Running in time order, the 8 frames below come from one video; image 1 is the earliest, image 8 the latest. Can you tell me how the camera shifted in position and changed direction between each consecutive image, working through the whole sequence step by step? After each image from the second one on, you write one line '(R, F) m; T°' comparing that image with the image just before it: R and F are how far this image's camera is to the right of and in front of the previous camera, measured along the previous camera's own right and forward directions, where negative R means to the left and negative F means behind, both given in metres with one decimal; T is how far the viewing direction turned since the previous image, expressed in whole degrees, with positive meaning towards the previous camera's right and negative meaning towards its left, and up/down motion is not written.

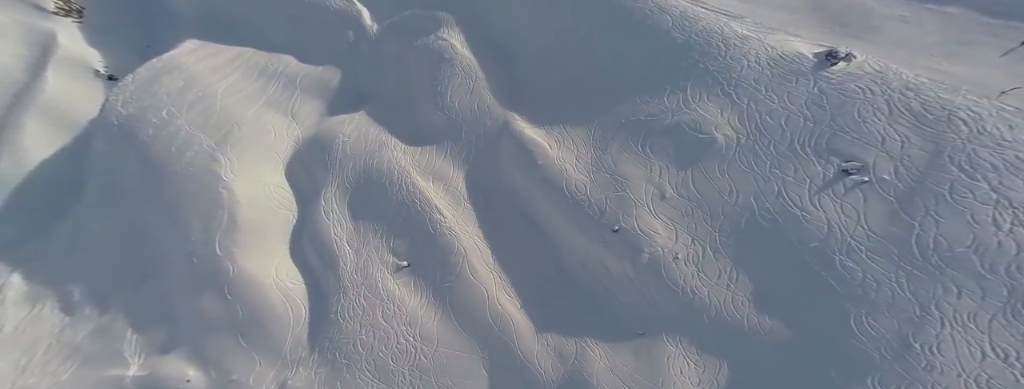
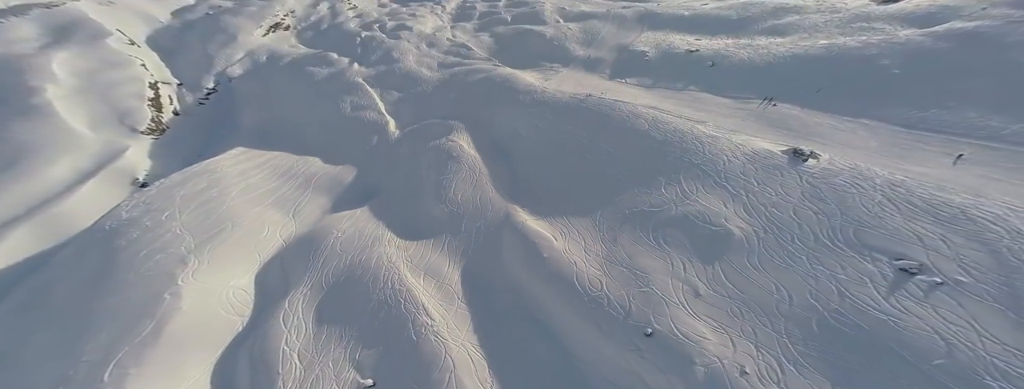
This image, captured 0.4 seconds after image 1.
(-0.2, +0.5) m; +1°
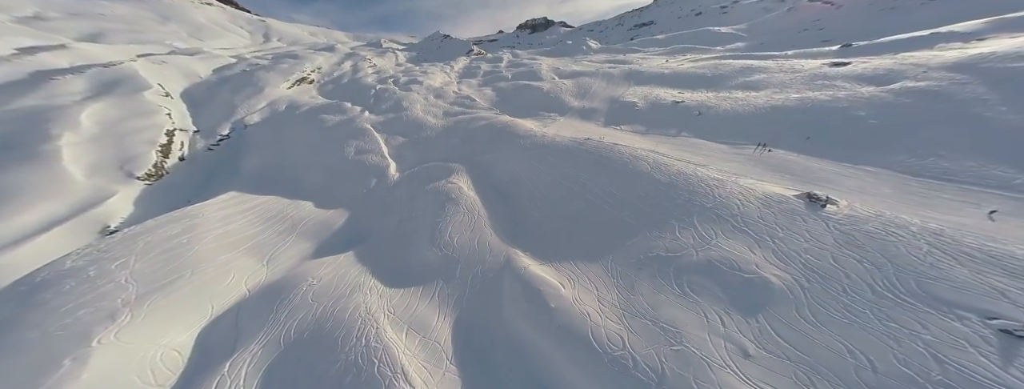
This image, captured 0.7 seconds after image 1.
(-0.2, +0.6) m; +1°
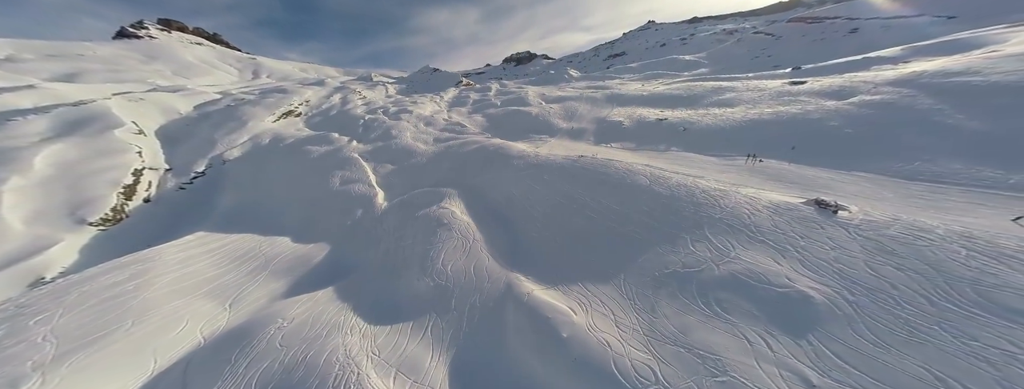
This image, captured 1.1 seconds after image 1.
(-0.3, +0.6) m; +3°
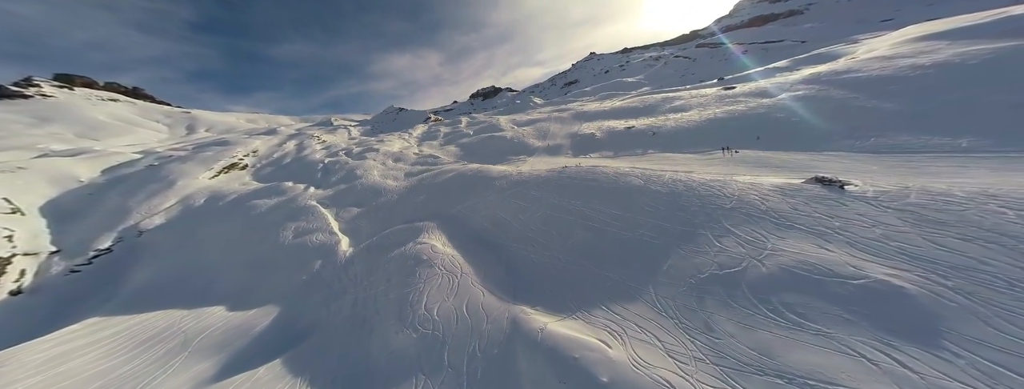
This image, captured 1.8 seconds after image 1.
(-0.6, +1.3) m; +7°
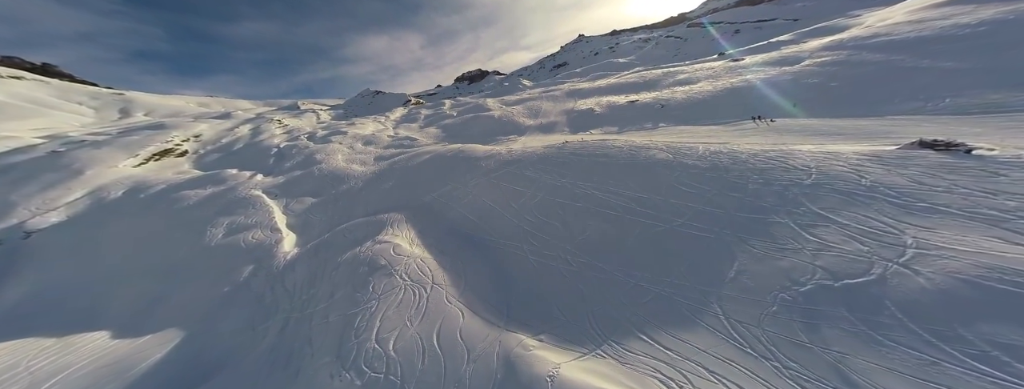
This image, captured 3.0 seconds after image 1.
(0.0, +2.5) m; +3°
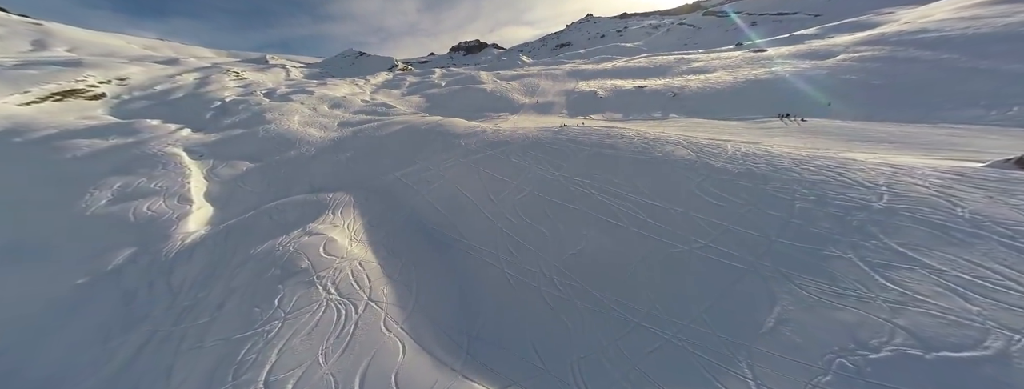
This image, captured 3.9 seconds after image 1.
(+0.3, +1.6) m; +3°
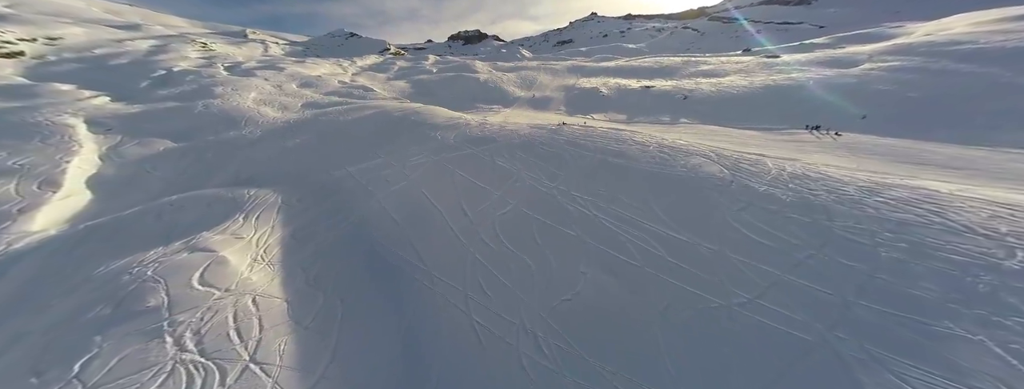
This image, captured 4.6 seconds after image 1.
(+0.3, +1.4) m; +2°
